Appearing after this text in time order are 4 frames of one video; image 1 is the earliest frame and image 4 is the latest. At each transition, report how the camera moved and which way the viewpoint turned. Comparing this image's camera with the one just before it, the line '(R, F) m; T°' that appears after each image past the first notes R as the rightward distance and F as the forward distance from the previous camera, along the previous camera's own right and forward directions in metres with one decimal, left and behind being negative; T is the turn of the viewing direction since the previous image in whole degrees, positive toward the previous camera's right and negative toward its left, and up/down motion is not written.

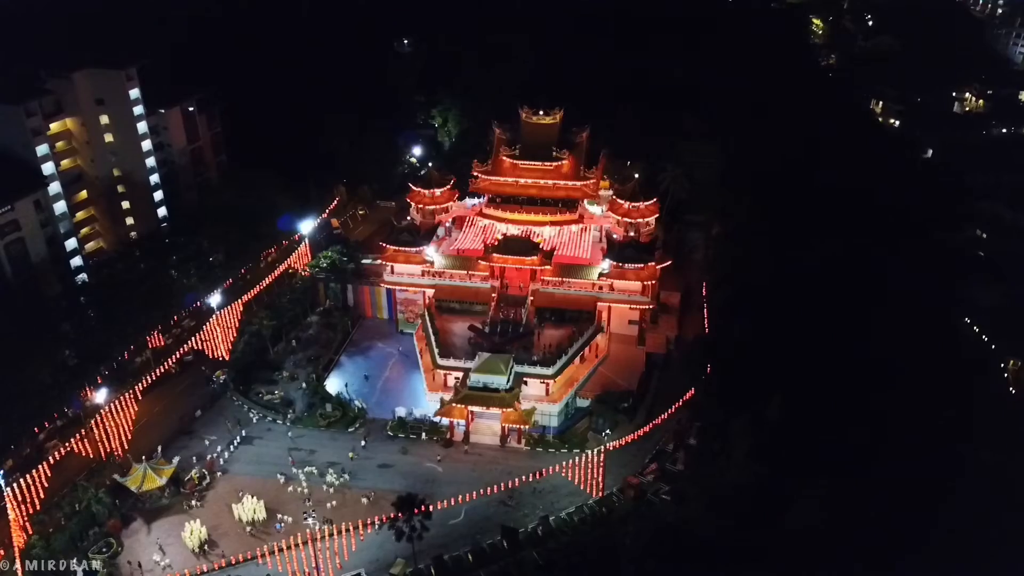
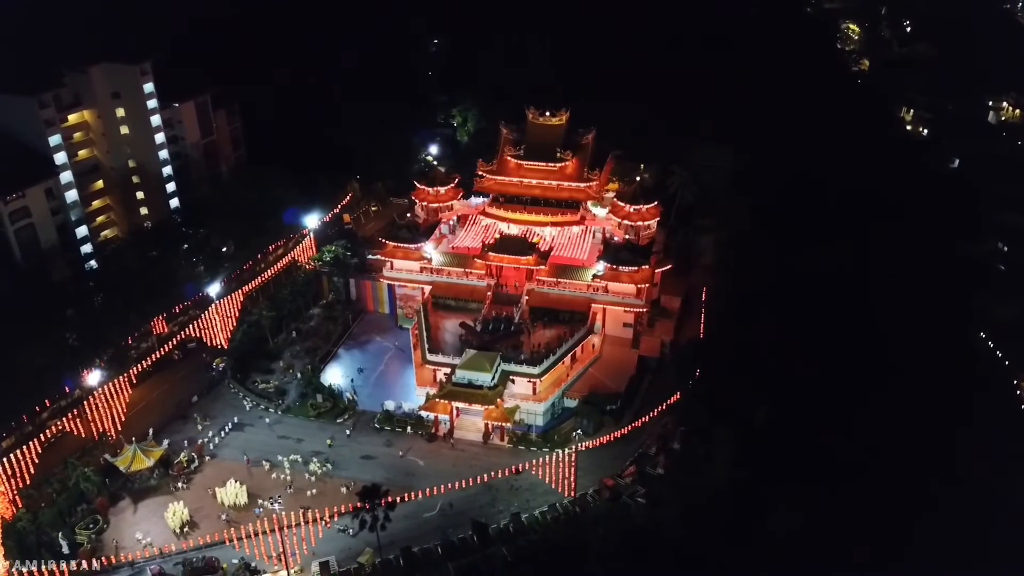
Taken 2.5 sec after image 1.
(+1.8, -0.2) m; -3°
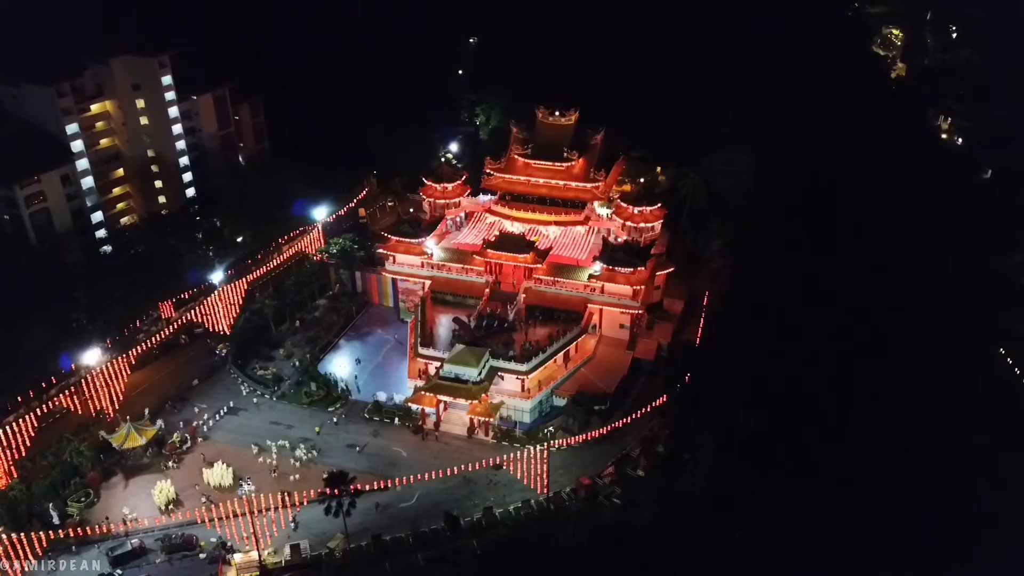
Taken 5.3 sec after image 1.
(+1.9, -0.1) m; -3°
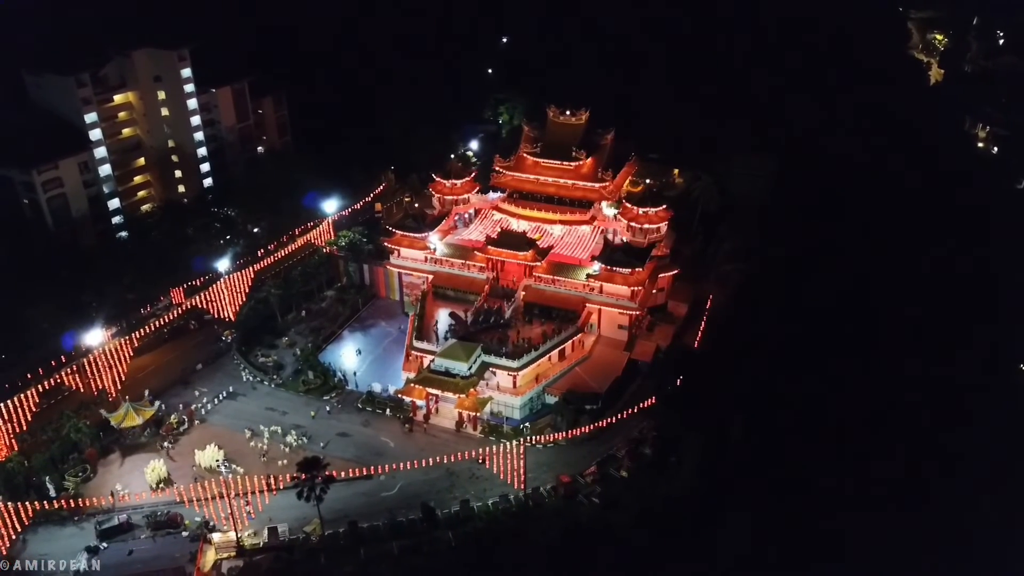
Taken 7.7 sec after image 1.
(+1.8, -0.1) m; -3°
